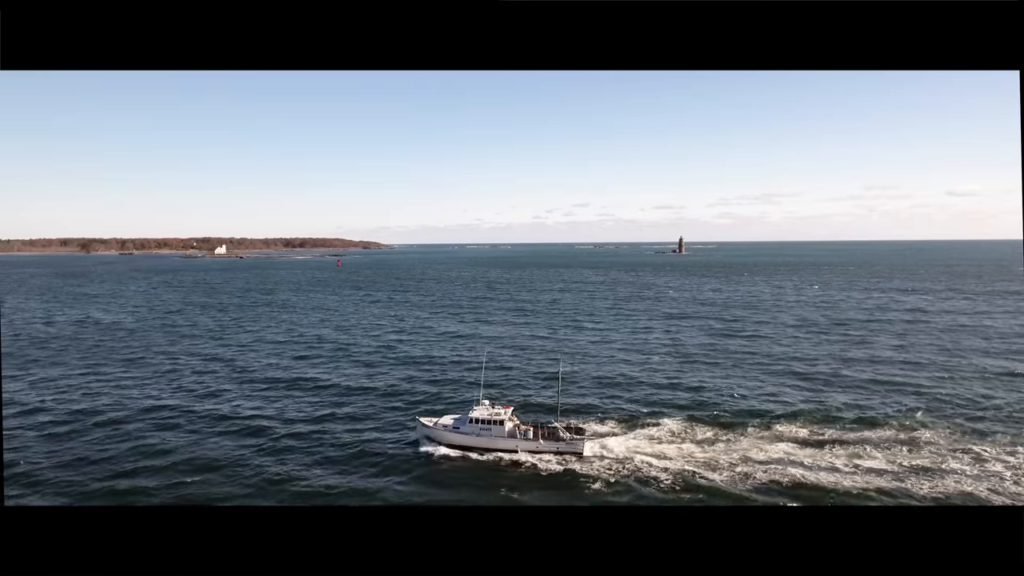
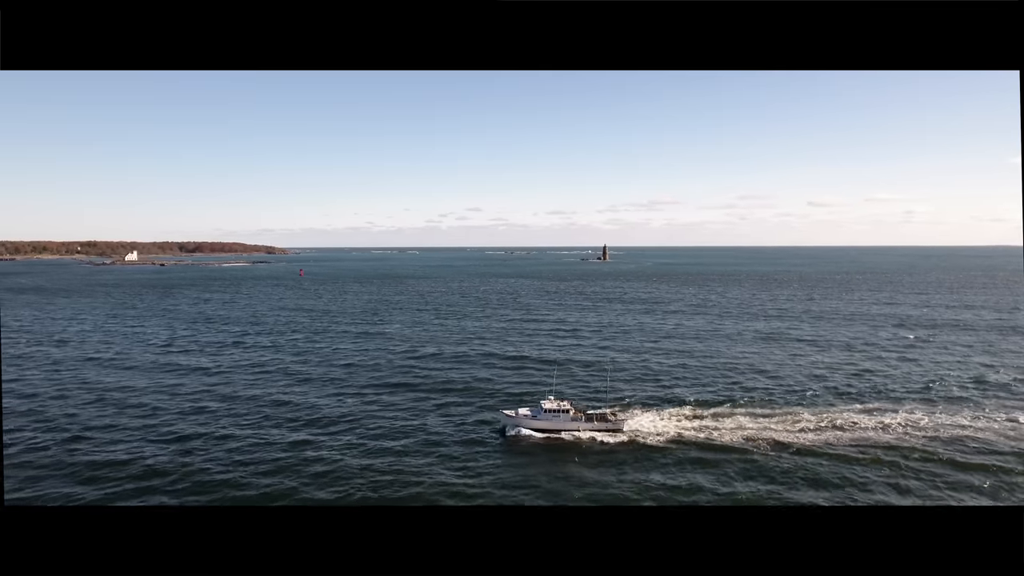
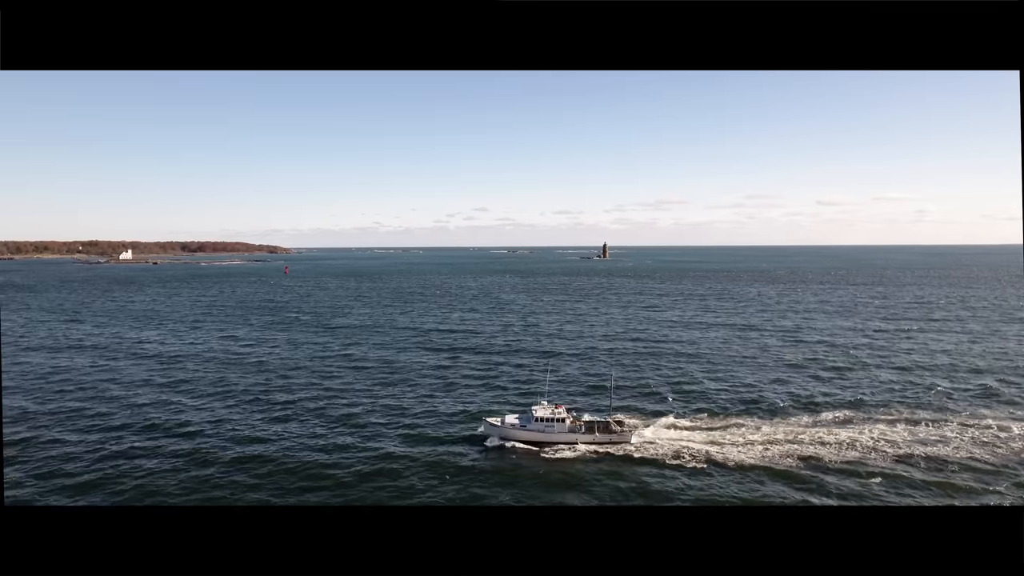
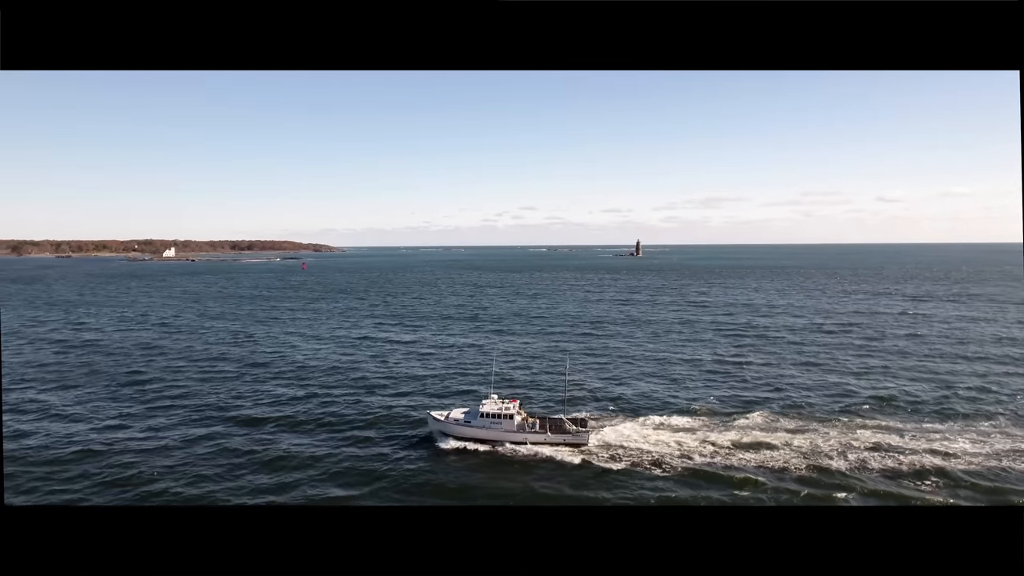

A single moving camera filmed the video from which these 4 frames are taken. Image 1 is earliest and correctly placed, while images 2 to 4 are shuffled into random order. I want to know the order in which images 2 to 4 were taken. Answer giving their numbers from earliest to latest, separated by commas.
4, 3, 2
